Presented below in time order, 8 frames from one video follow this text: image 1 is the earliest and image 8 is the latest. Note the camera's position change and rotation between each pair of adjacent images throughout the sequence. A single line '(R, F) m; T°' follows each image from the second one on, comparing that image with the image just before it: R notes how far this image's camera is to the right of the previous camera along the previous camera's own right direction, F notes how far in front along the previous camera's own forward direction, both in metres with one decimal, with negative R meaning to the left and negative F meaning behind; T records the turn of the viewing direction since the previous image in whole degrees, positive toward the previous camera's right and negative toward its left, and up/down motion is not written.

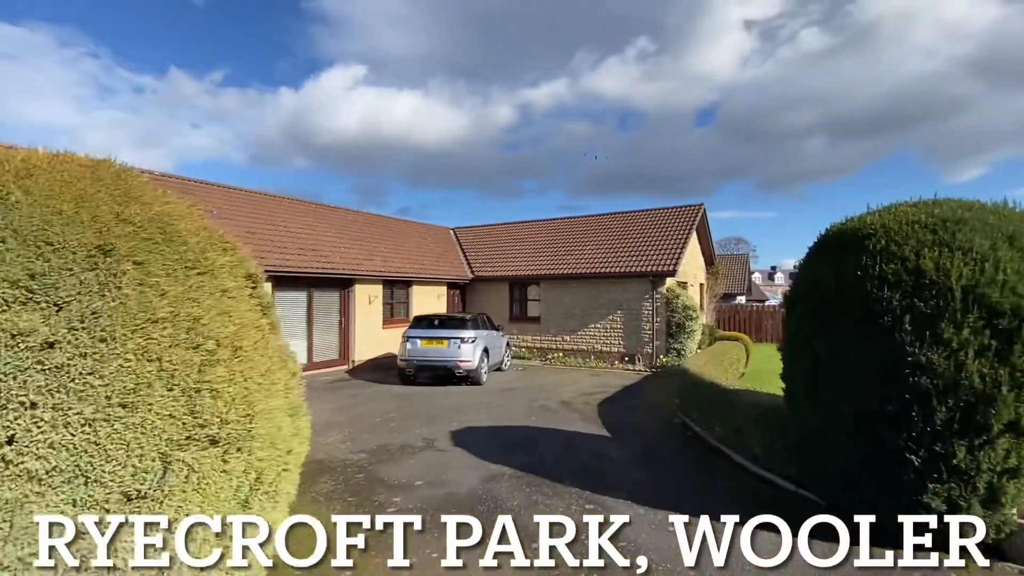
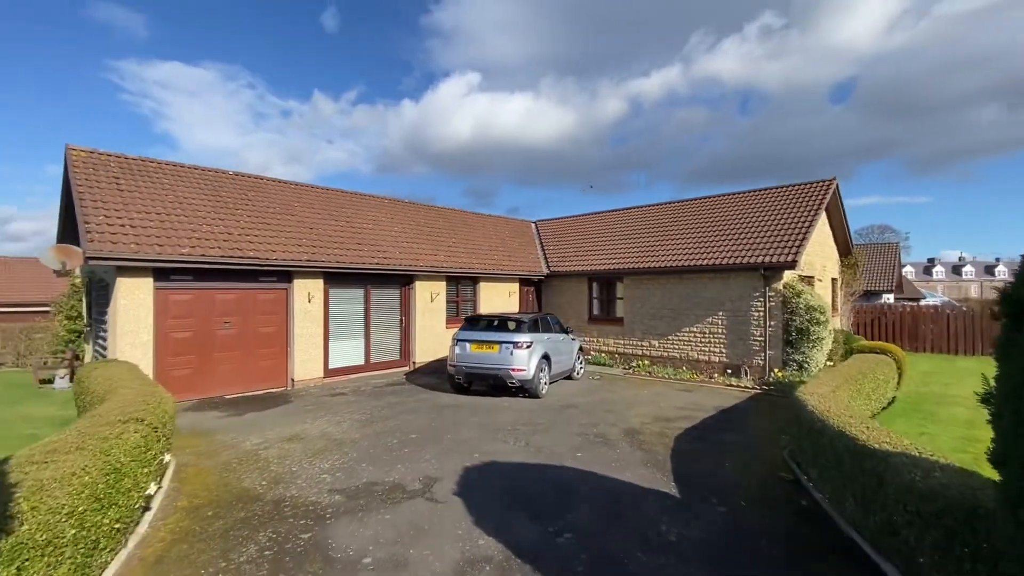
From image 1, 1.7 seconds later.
(+0.9, +2.0) m; -13°
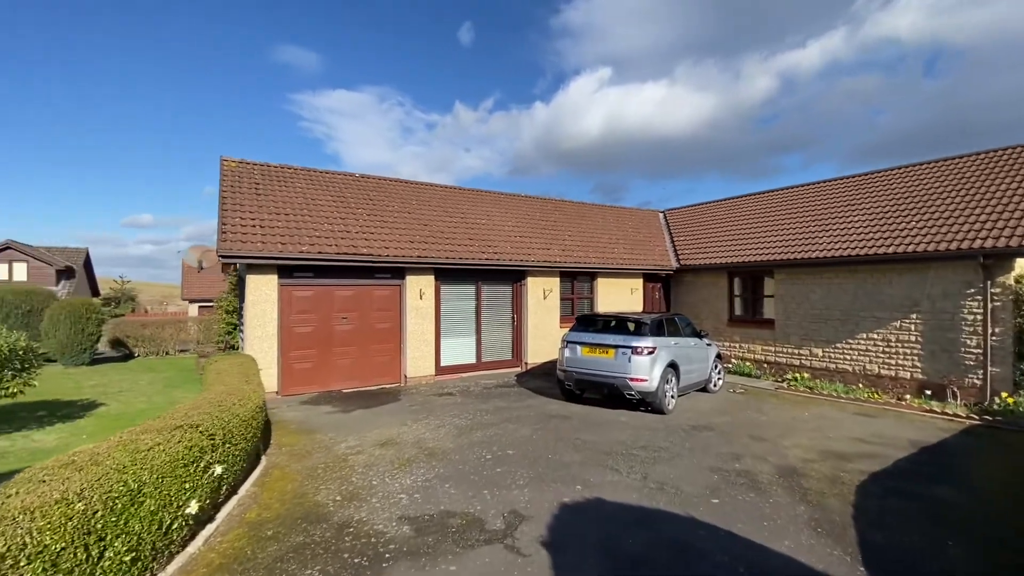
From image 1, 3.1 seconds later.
(+0.2, +1.2) m; -15°
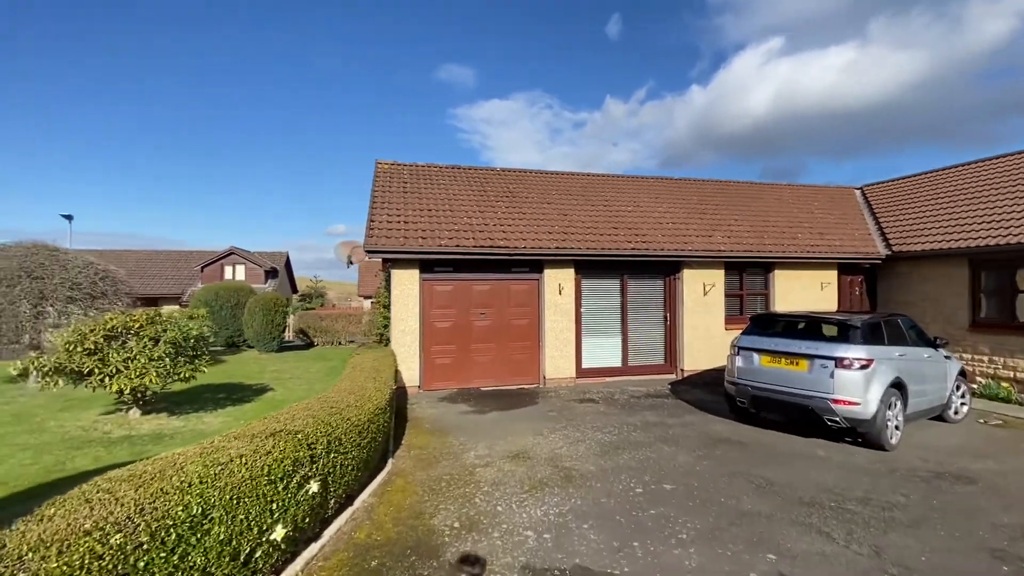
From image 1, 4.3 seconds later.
(-0.1, +1.1) m; -17°
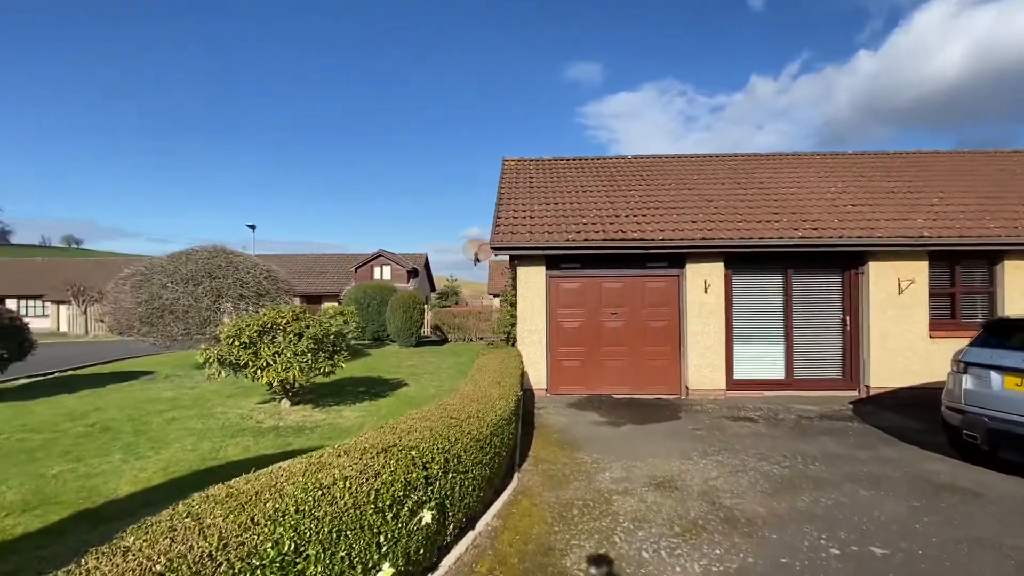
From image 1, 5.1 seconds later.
(-0.1, +0.7) m; -15°
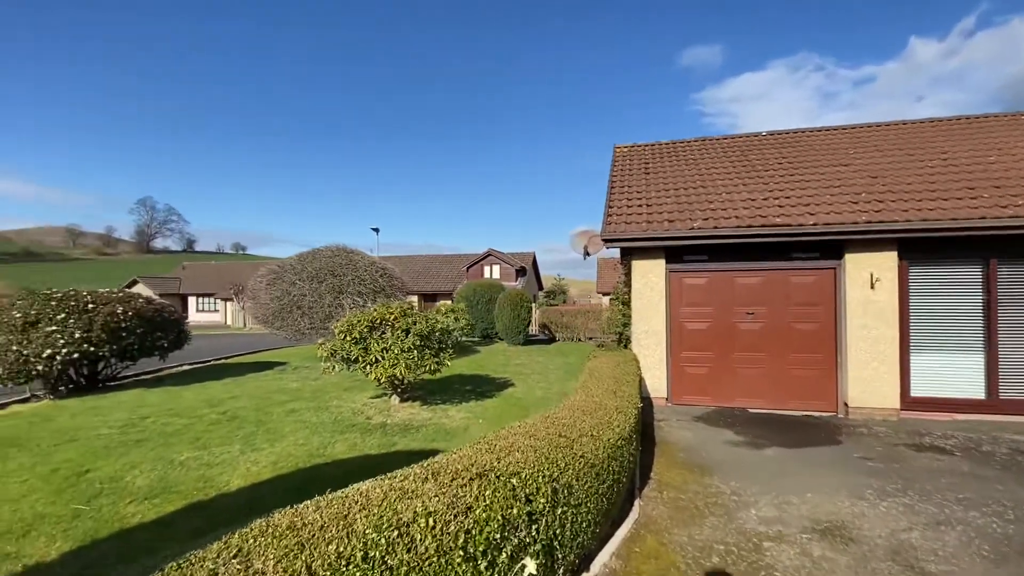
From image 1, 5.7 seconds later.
(-0.1, +0.6) m; -13°
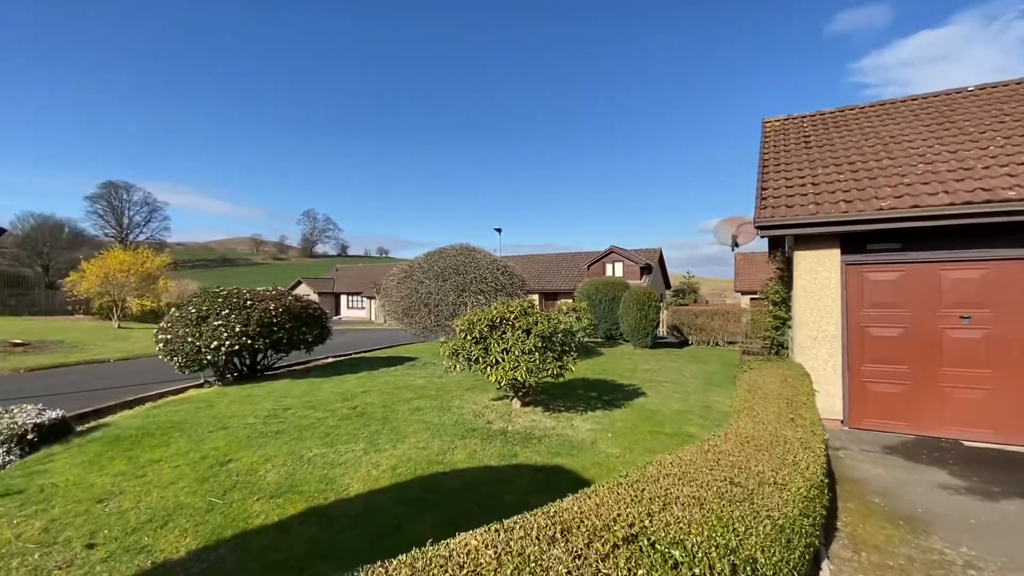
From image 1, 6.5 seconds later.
(-0.1, +0.6) m; -14°
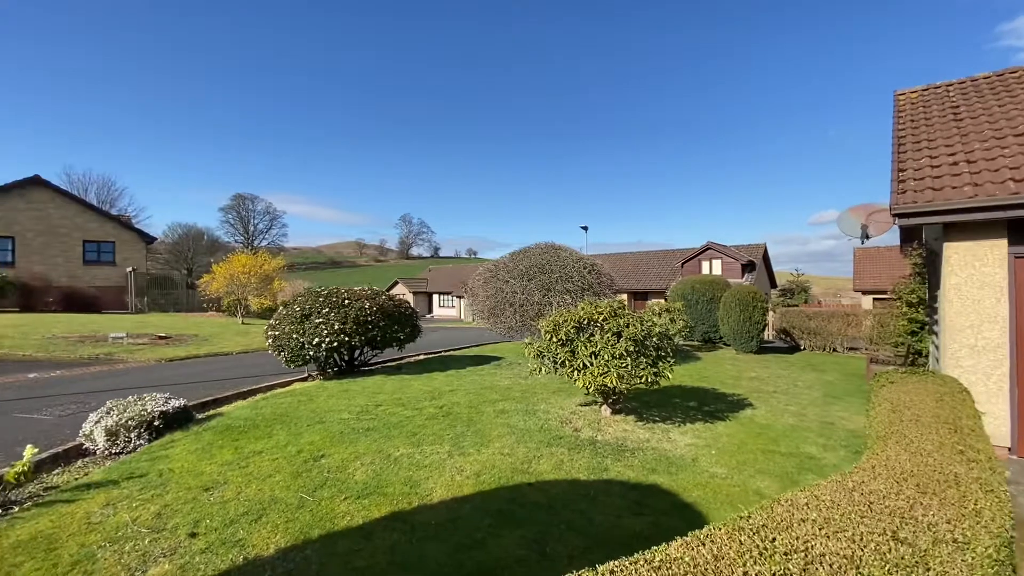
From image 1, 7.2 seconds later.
(0.0, +0.3) m; -10°
